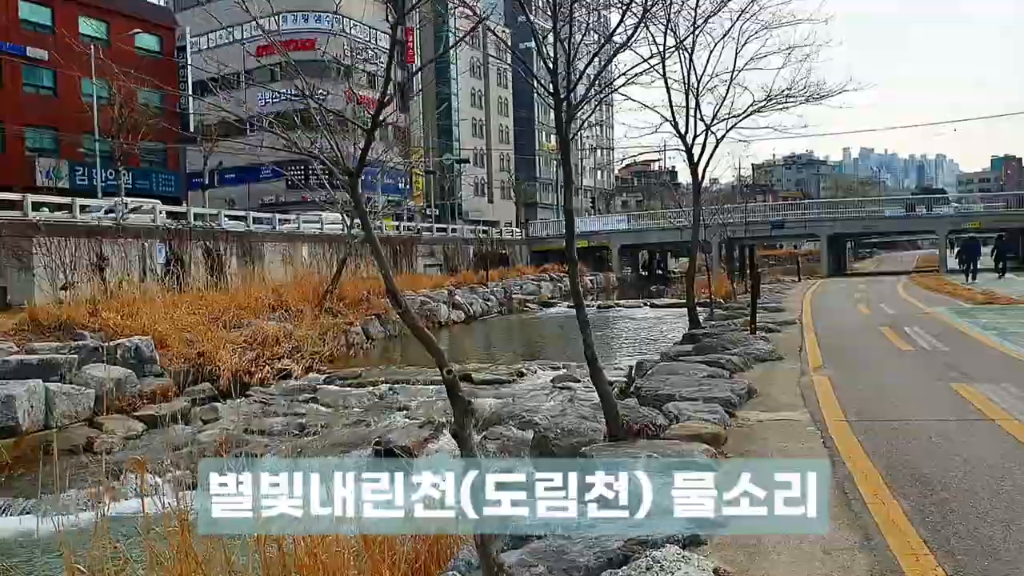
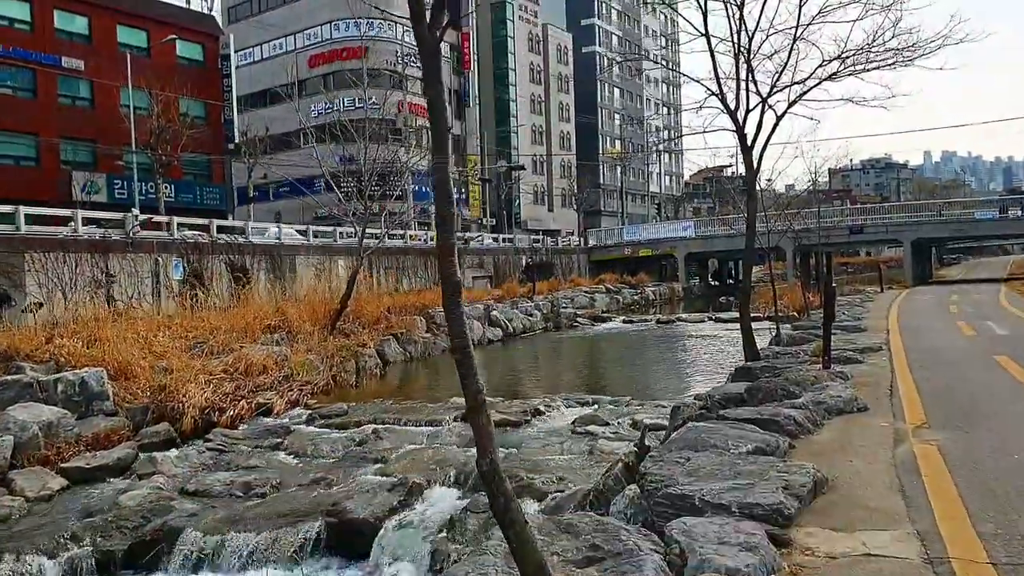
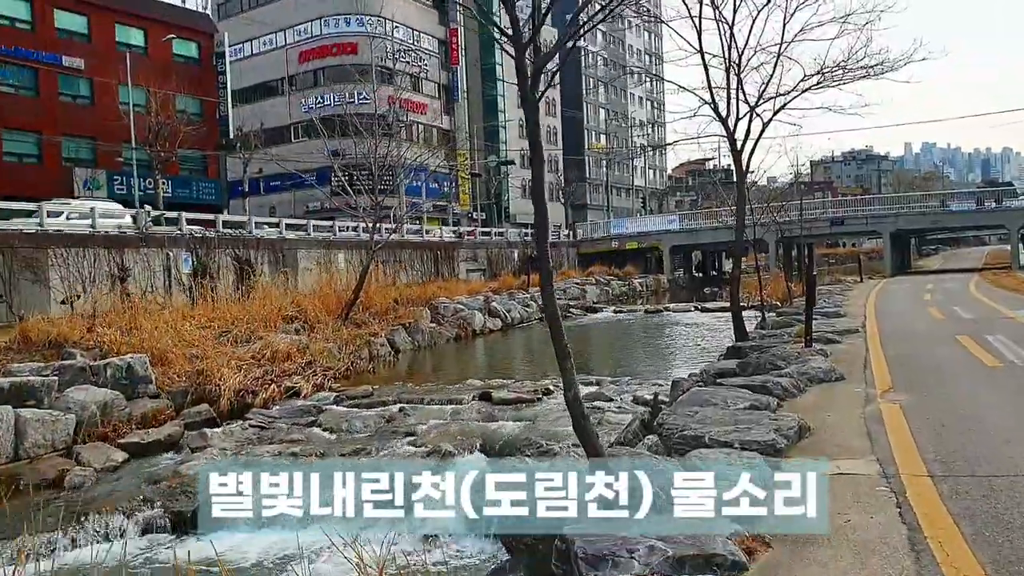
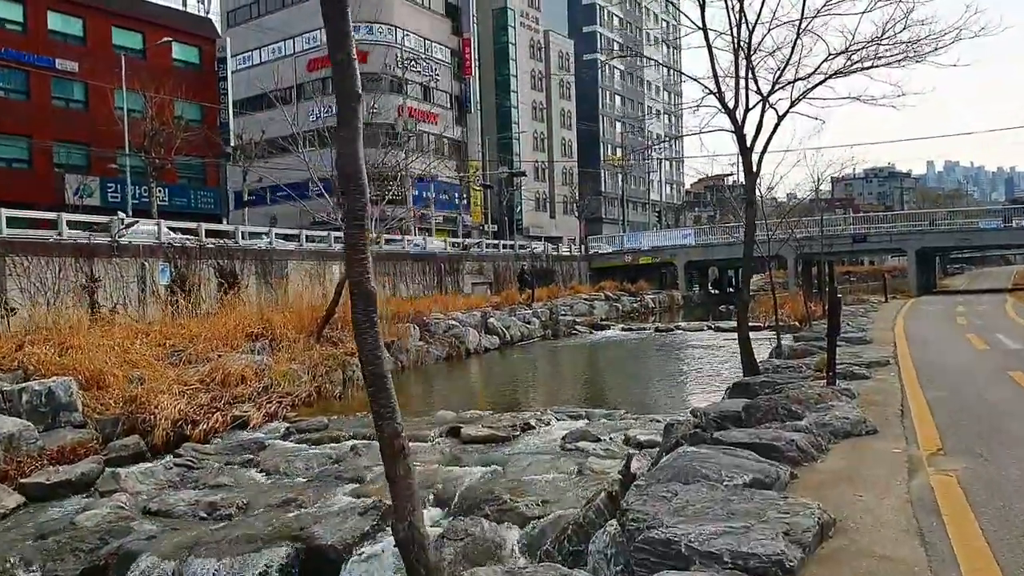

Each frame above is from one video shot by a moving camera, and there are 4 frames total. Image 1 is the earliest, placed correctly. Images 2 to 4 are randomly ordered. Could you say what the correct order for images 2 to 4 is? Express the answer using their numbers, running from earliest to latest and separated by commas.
3, 2, 4
